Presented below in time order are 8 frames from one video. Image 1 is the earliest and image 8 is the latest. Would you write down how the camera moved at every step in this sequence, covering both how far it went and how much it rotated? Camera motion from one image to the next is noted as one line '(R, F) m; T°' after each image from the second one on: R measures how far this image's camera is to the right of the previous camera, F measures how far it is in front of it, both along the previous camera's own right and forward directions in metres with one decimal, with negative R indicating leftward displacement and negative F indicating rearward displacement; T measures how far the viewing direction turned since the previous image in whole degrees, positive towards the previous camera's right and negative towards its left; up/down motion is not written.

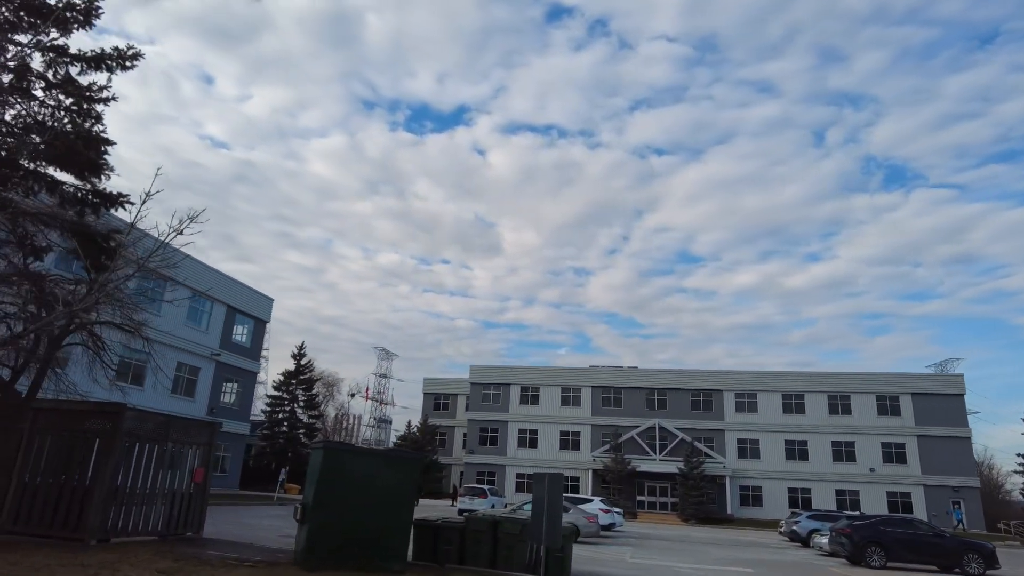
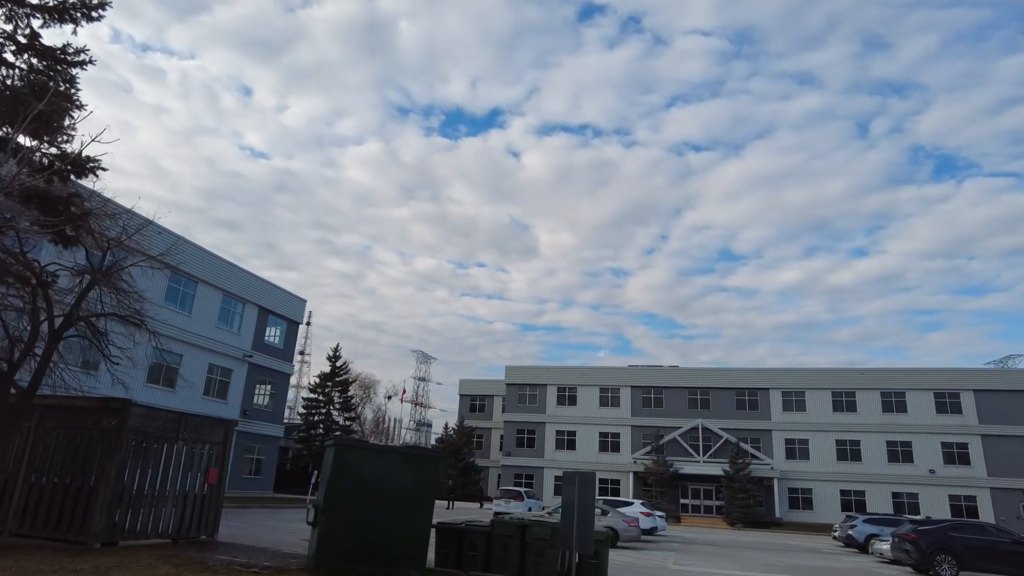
(+0.2, +1.0) m; -3°
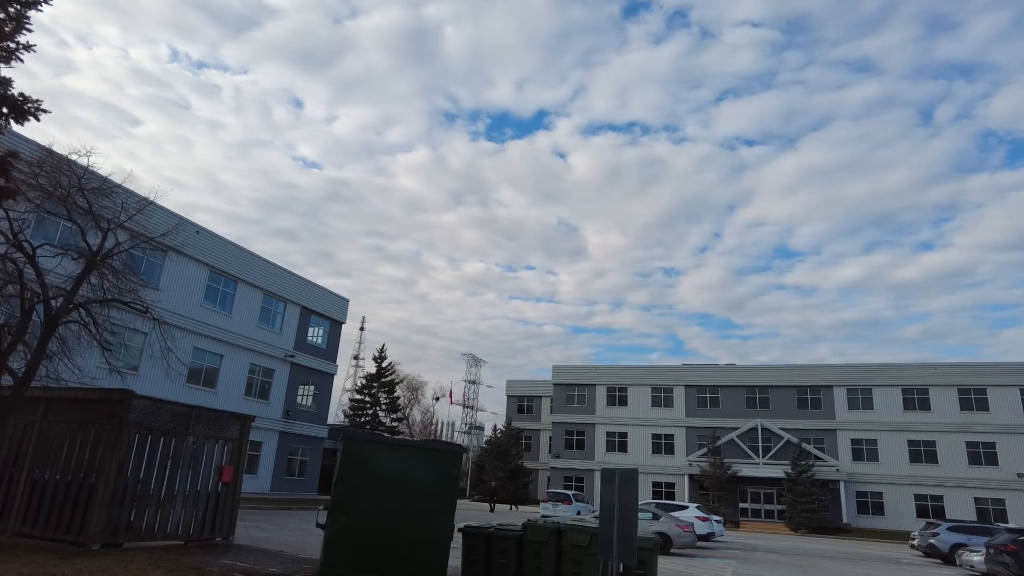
(+0.3, +1.3) m; -4°
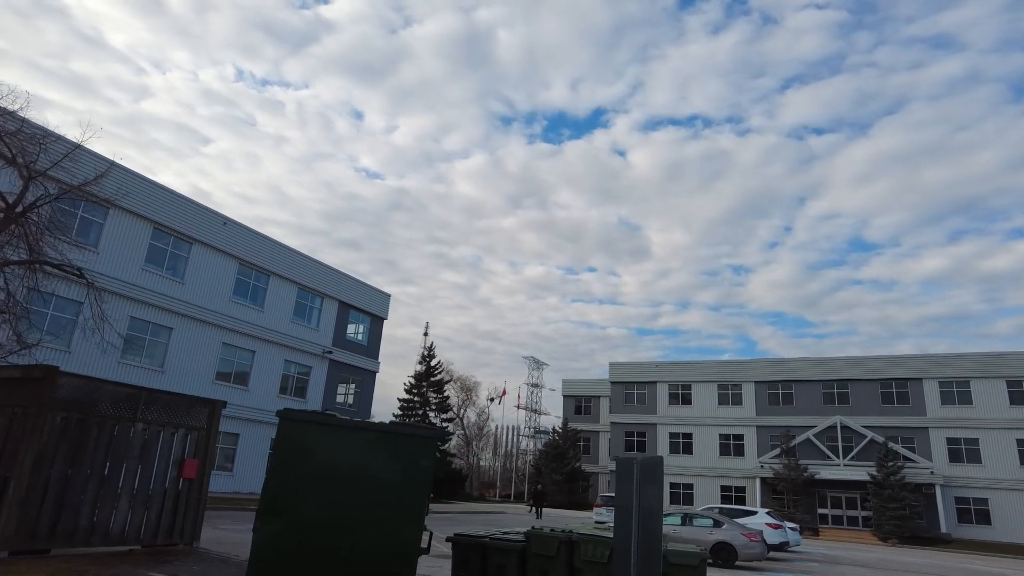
(+0.9, +2.5) m; -5°
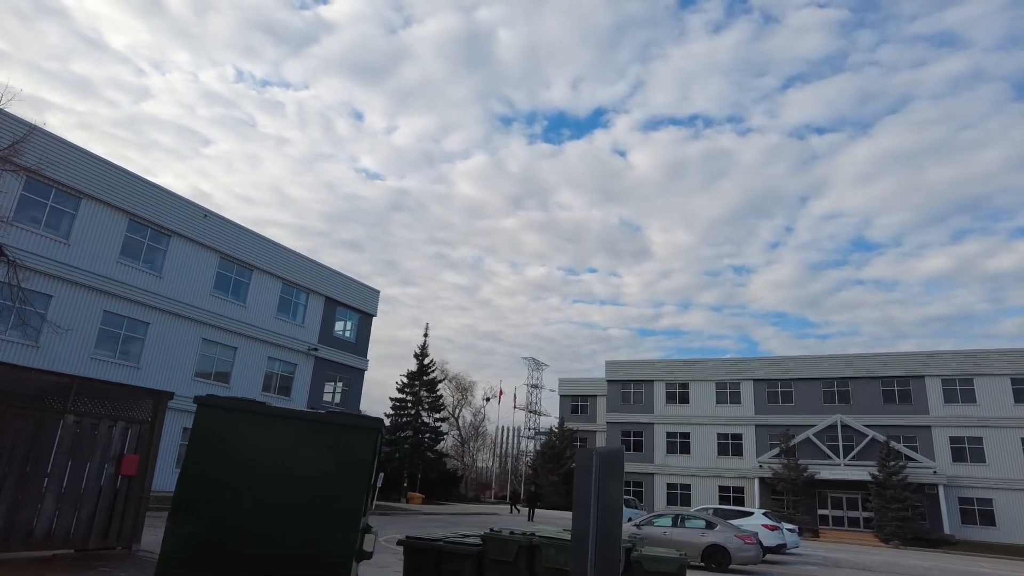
(+0.5, +0.9) m; 0°
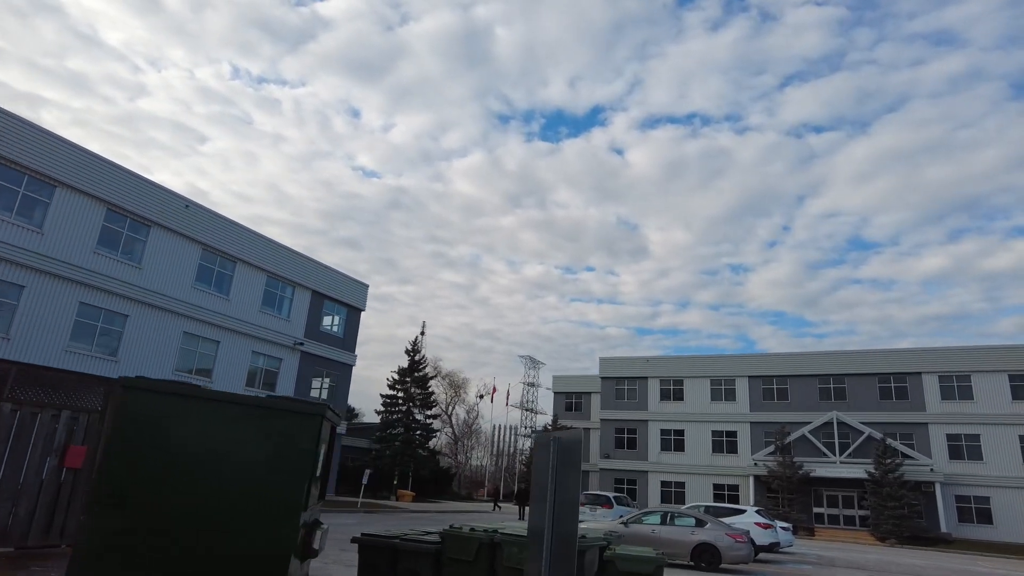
(+0.4, +0.6) m; 0°
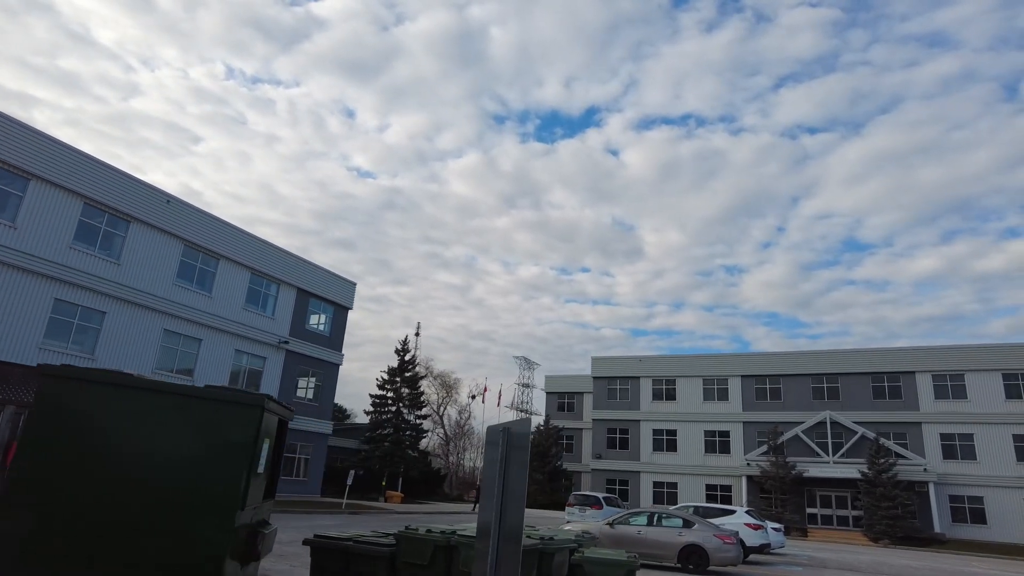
(+0.3, +0.5) m; 0°
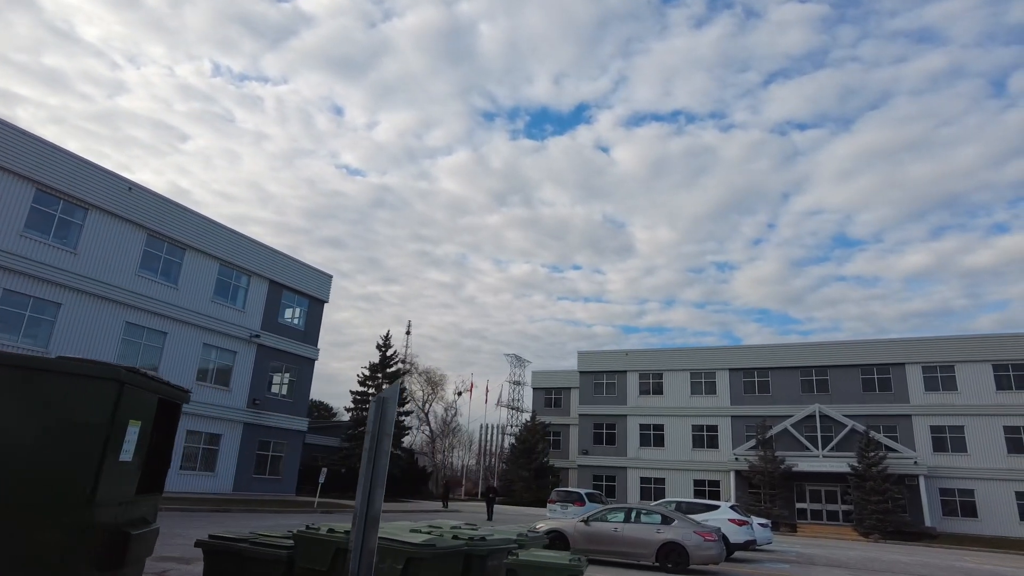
(+0.6, +1.0) m; +1°
